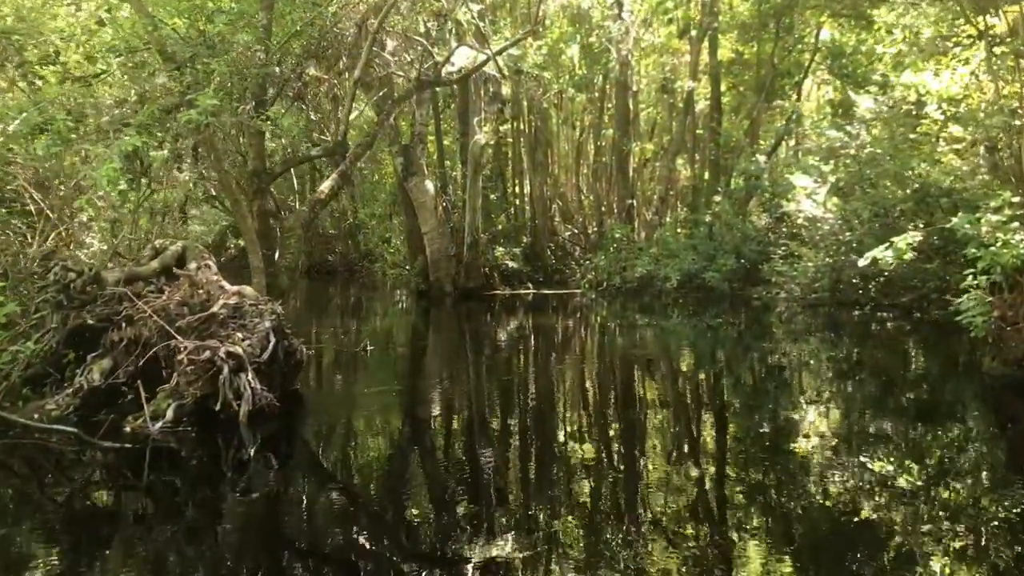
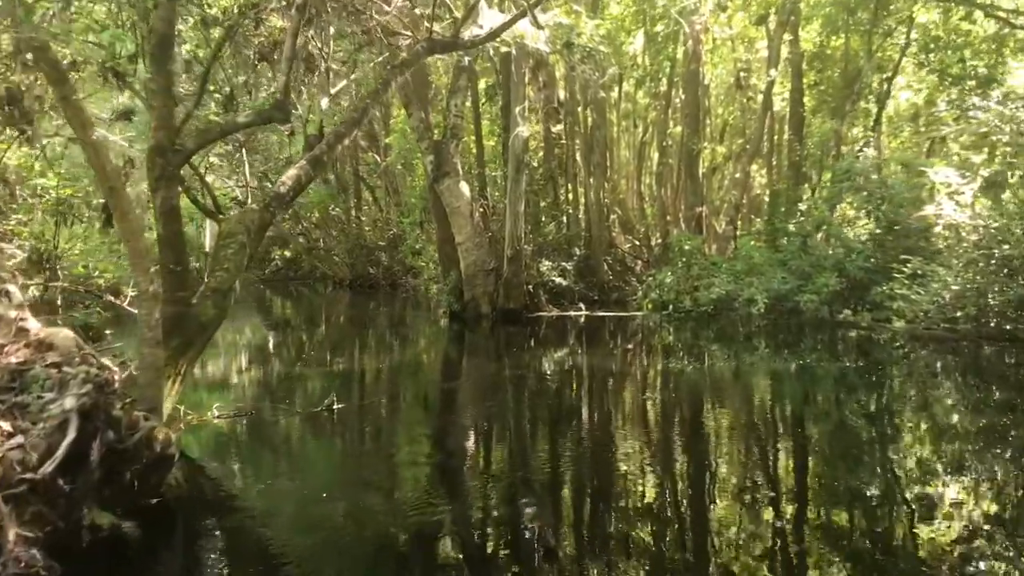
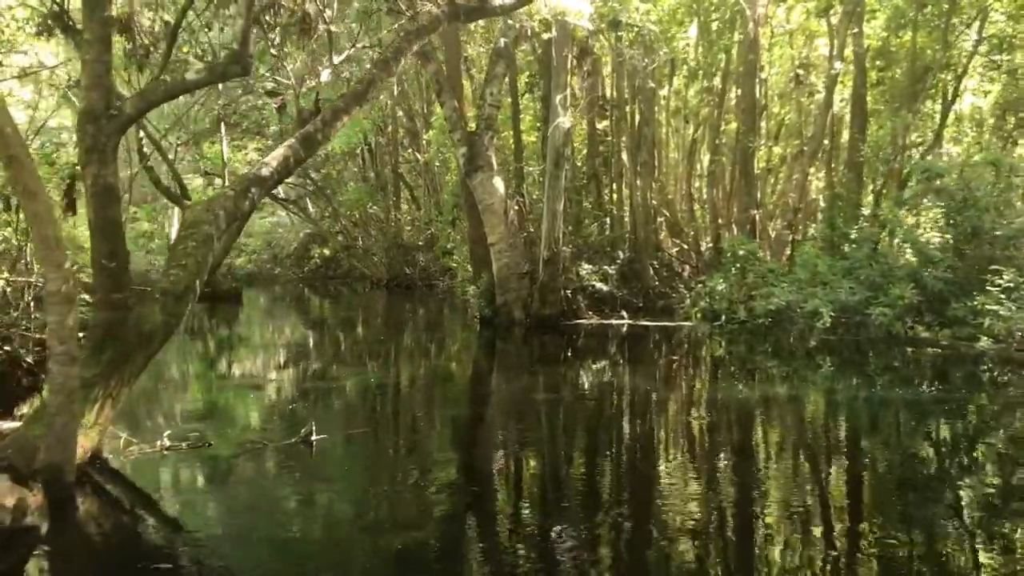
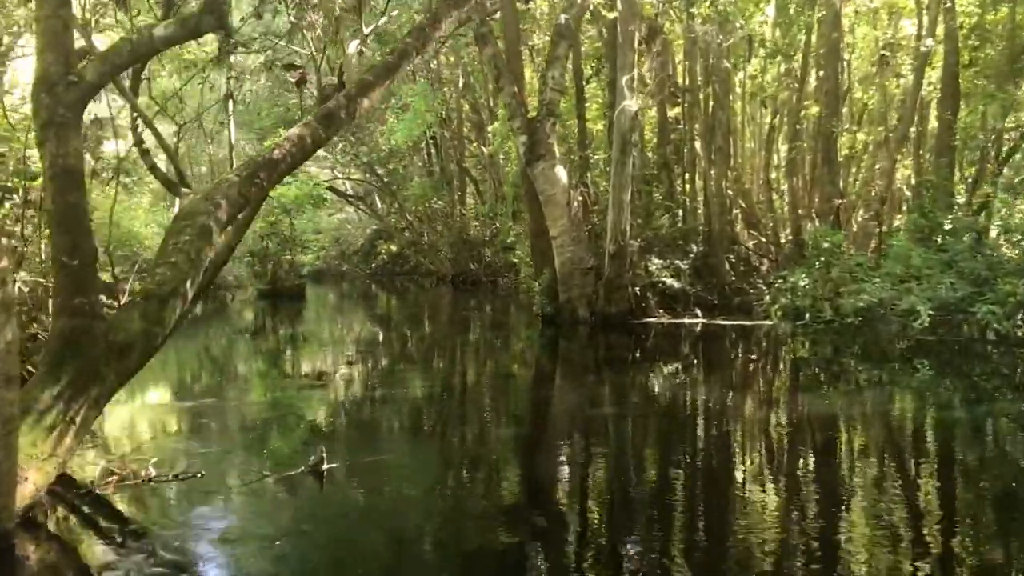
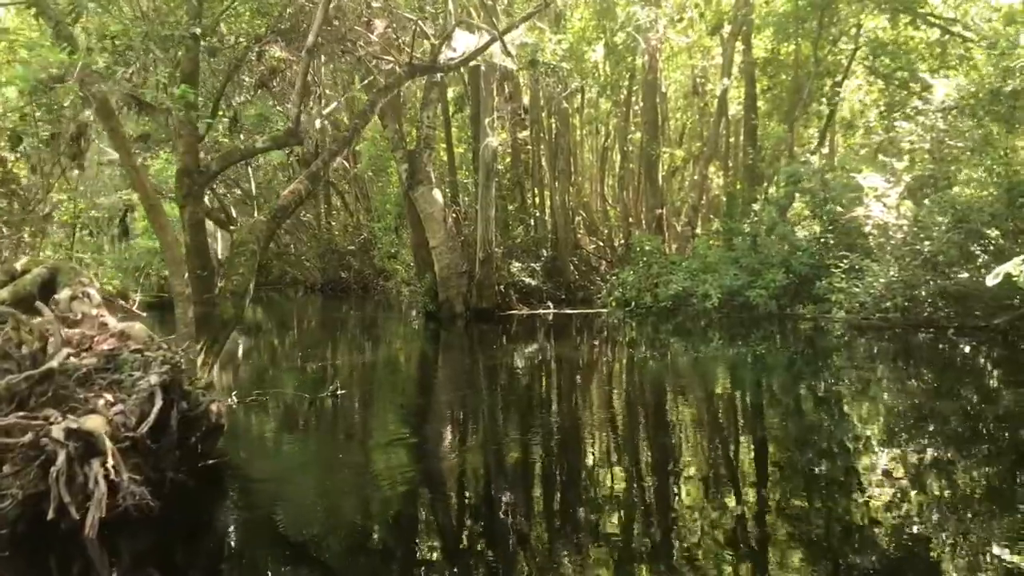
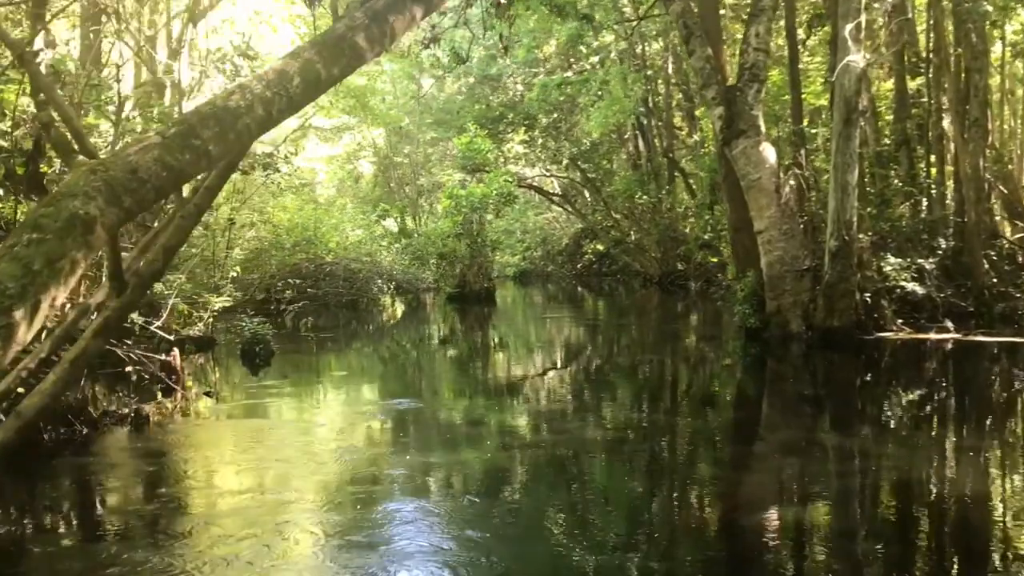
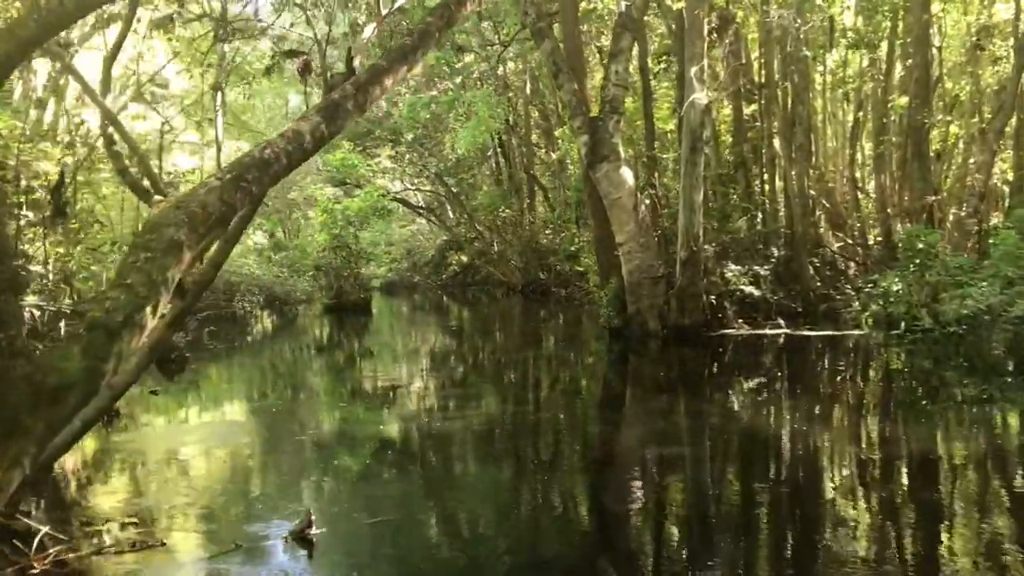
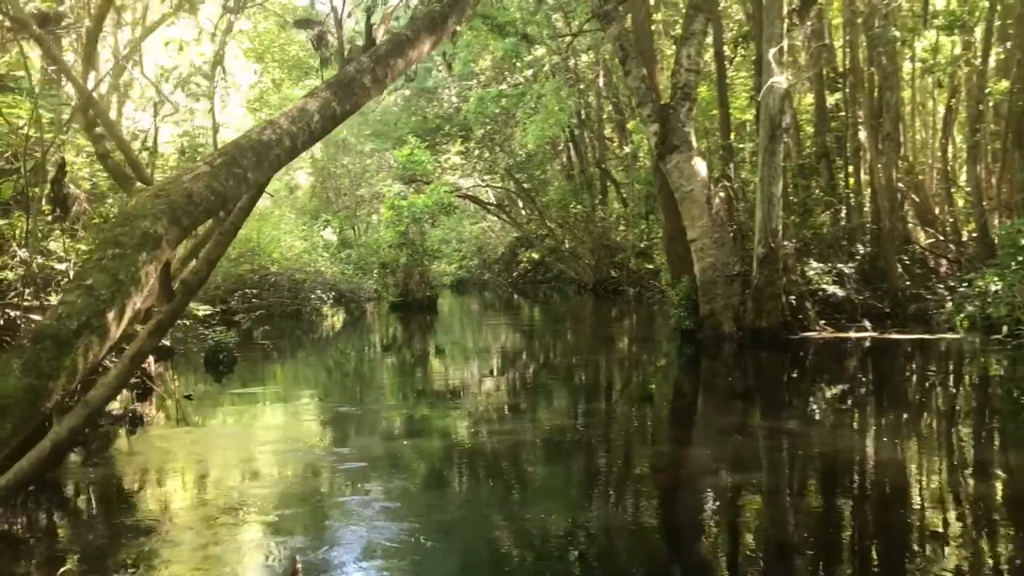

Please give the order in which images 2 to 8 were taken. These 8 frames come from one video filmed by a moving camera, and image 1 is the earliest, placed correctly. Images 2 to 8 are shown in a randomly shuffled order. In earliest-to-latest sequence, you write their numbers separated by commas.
5, 2, 3, 4, 7, 8, 6
